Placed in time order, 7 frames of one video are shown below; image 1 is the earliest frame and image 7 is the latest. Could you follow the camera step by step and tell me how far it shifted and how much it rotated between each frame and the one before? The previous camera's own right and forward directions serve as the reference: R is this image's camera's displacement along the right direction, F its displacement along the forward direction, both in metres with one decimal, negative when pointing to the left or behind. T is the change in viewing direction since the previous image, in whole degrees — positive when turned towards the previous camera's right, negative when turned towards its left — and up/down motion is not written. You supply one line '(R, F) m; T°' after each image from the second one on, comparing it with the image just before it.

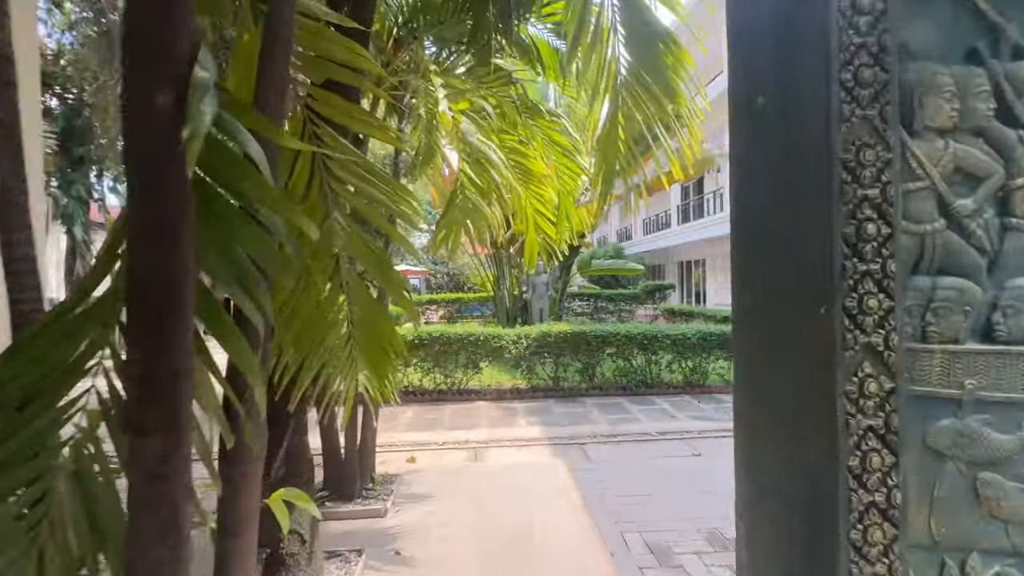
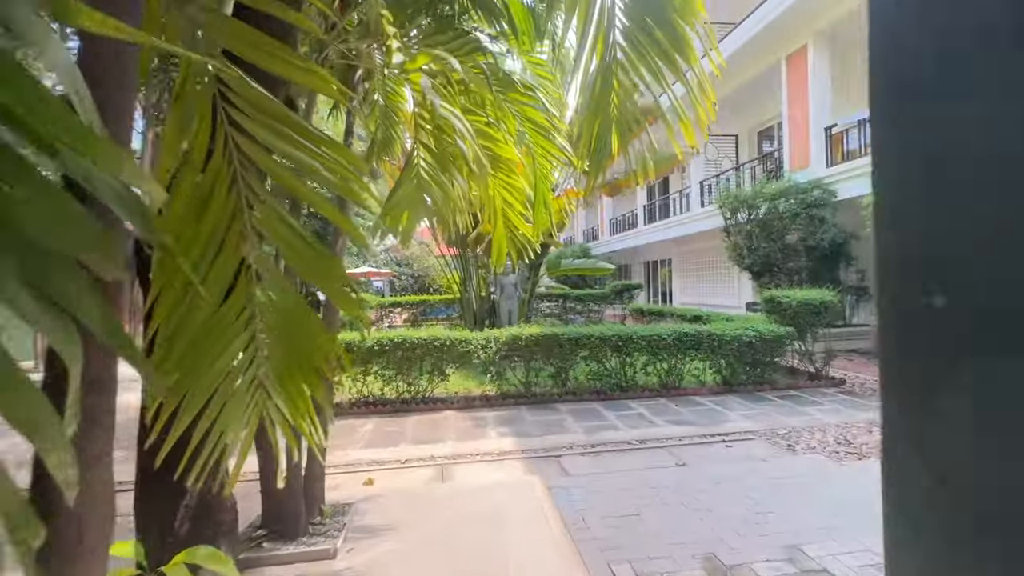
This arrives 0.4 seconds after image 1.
(0.0, +0.4) m; +4°
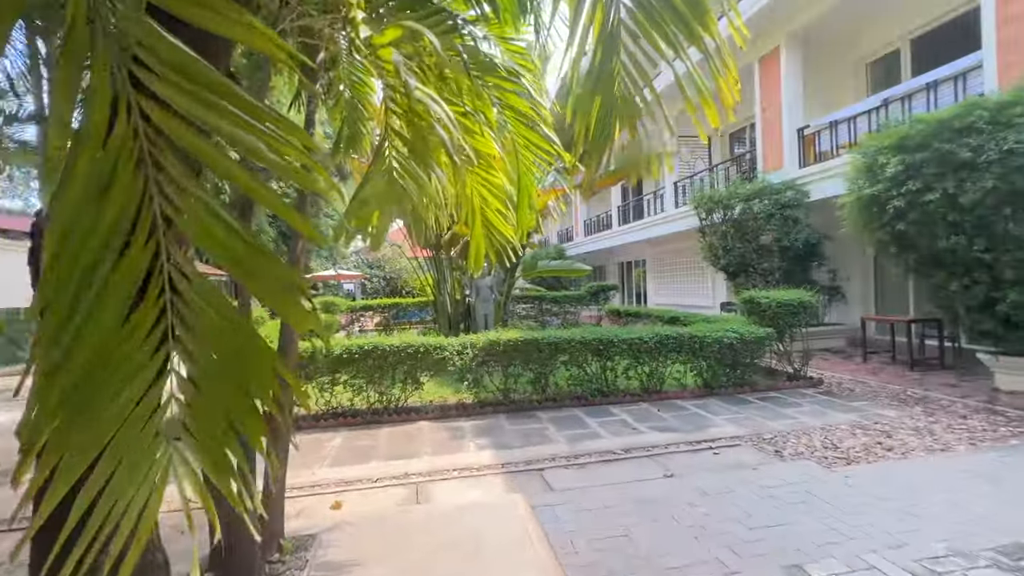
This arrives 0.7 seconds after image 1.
(0.0, +0.3) m; +3°
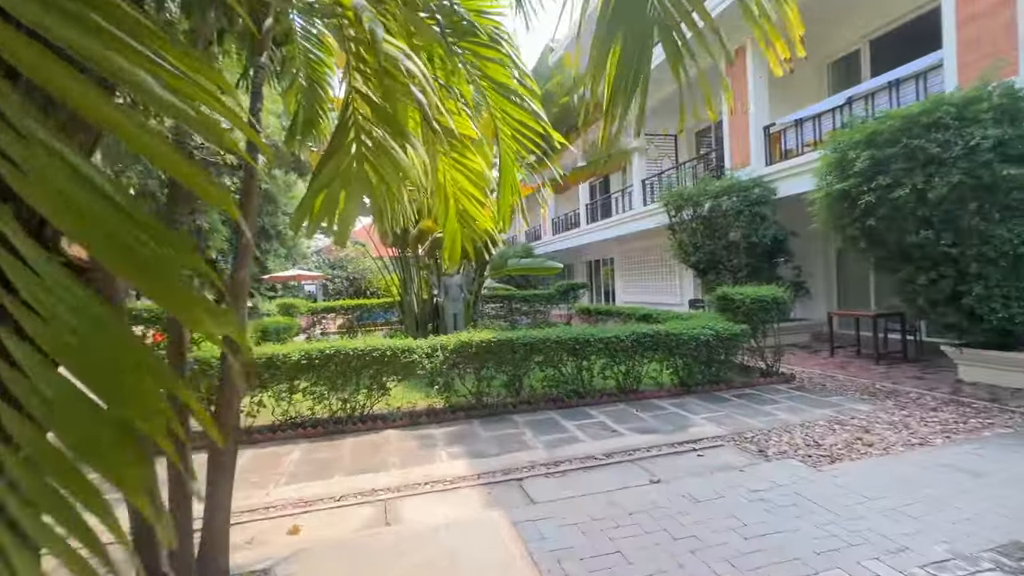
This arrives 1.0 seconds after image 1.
(-0.1, +0.3) m; +4°
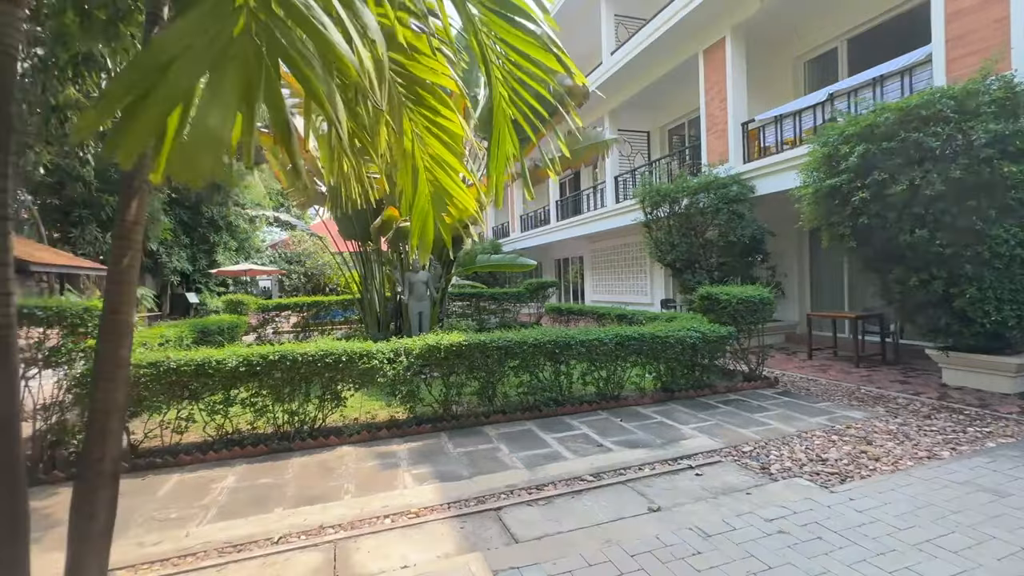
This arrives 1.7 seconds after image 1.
(-0.1, +0.6) m; +4°
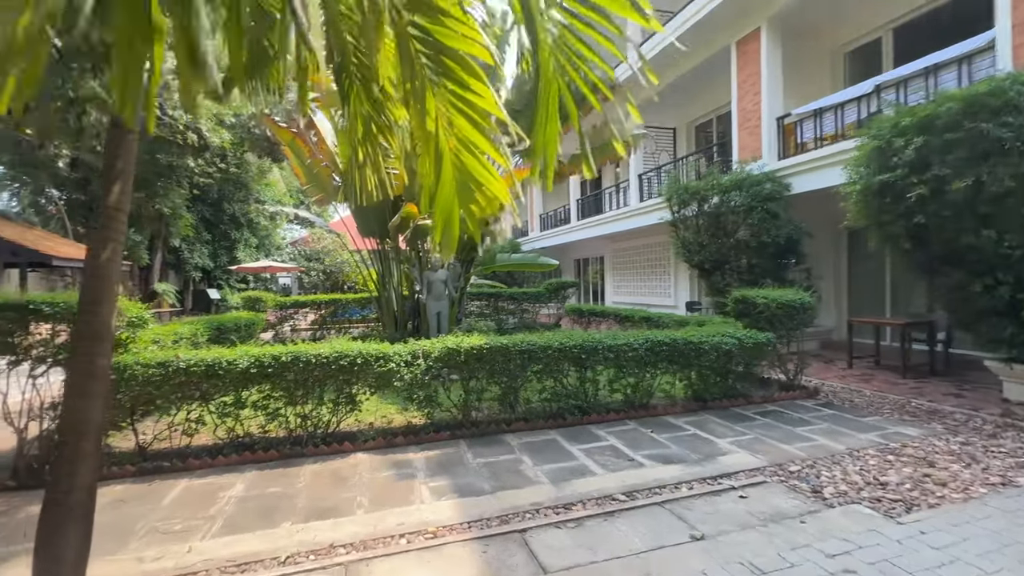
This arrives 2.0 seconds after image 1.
(-0.1, +0.3) m; -2°
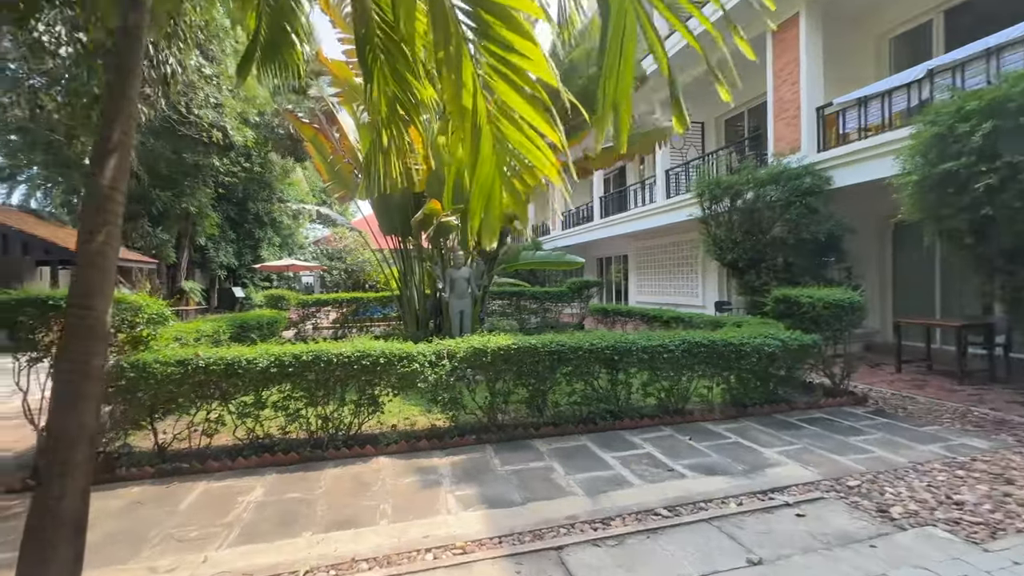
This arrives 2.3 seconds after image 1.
(-0.1, +0.2) m; -2°
